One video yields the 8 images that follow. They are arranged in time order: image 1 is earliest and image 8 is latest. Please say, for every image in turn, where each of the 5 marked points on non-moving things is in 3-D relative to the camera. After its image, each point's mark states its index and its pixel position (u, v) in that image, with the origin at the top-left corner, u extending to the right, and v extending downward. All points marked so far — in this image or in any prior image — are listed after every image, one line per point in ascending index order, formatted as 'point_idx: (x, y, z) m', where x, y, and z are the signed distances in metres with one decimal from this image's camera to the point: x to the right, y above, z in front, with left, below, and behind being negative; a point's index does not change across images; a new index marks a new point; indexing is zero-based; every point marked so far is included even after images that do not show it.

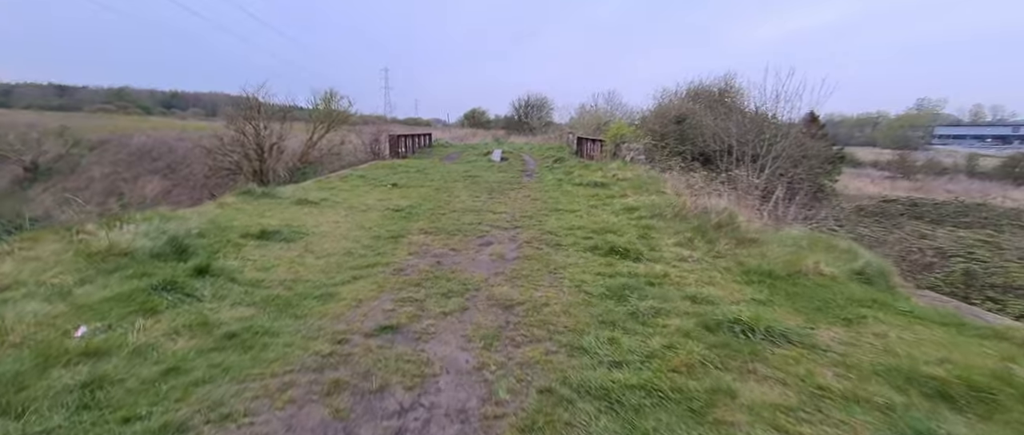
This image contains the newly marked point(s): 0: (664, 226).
0: (+2.2, -0.2, +6.6) m
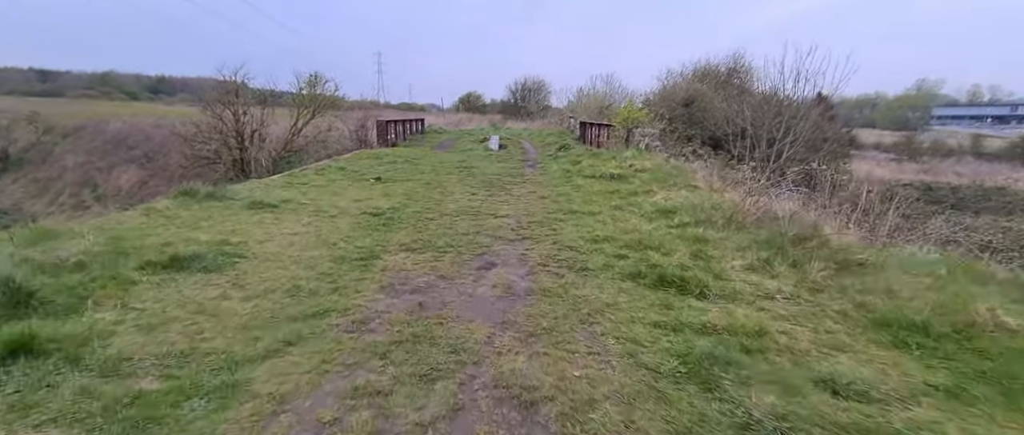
0: (+2.3, -0.3, +5.0) m
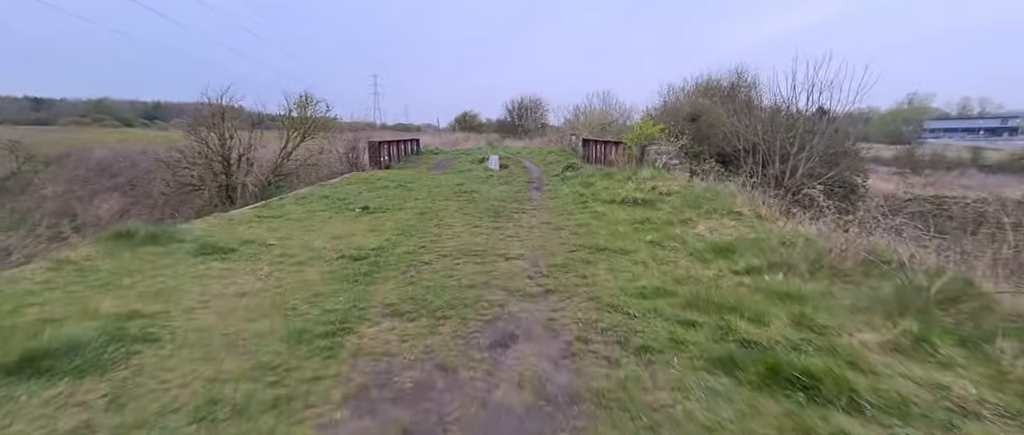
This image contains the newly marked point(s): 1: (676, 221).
0: (+2.5, -0.6, +3.7) m
1: (+2.5, -0.1, +6.9) m
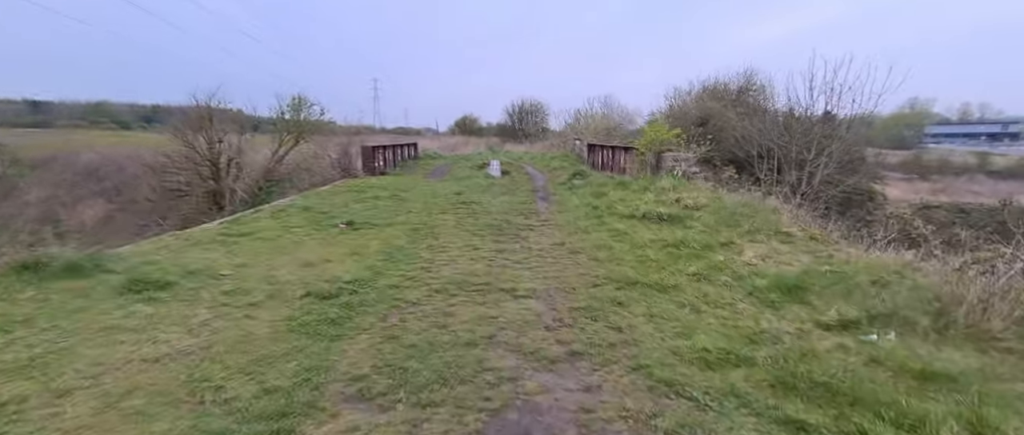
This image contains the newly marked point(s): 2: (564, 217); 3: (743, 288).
0: (+2.6, -0.9, +2.5) m
1: (+2.6, -0.3, +5.8) m
2: (+1.0, 0.0, +8.7) m
3: (+2.2, -0.7, +4.2) m
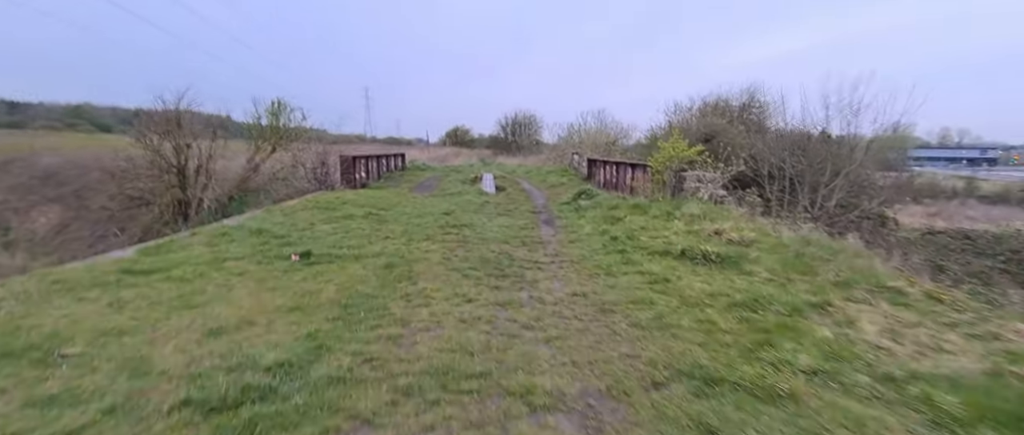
0: (+2.8, -1.3, +0.8) m
1: (+2.7, -0.8, +4.1) m
2: (+1.0, -0.5, +7.0) m
3: (+2.3, -1.1, +2.6) m
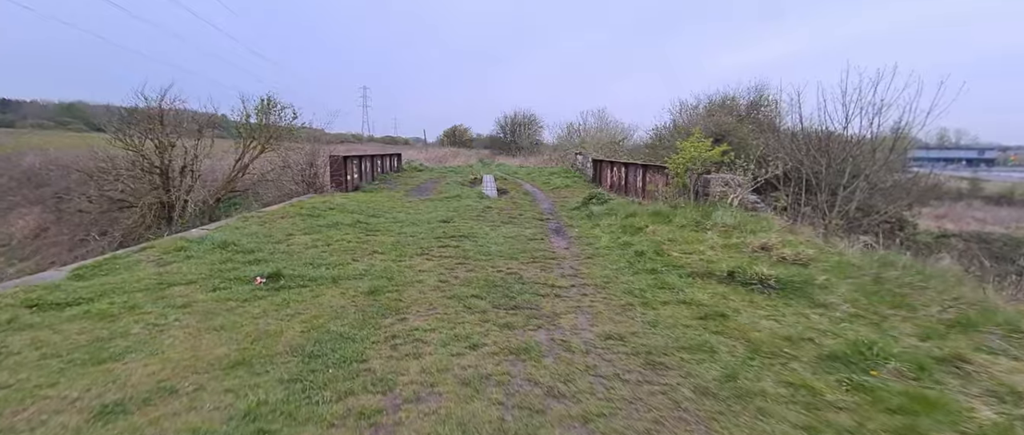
0: (+2.9, -1.4, -0.3) m
1: (+2.8, -1.0, +3.0) m
2: (+1.1, -0.7, +5.9) m
3: (+2.4, -1.2, +1.5) m
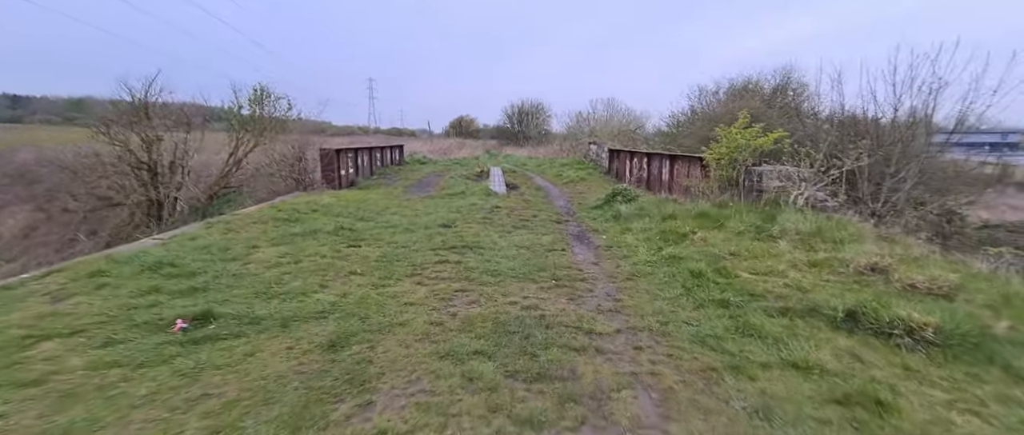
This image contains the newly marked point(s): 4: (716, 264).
0: (+3.0, -1.7, -1.8) m
1: (+2.9, -1.1, +1.4) m
2: (+1.3, -0.8, +4.3) m
3: (+2.5, -1.4, -0.1) m
4: (+2.4, -0.5, +5.3) m
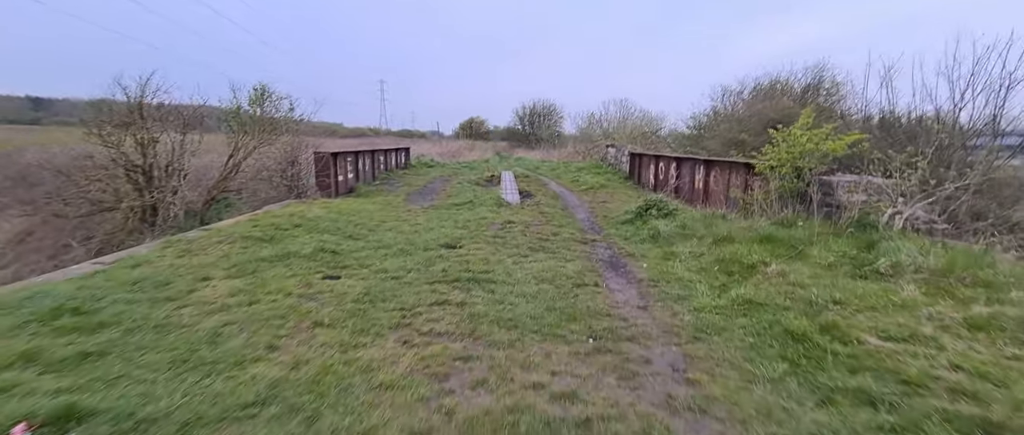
0: (+3.0, -1.9, -3.3) m
1: (+3.0, -1.4, -0.1) m
2: (+1.5, -1.1, +2.9) m
3: (+2.6, -1.7, -1.6) m
4: (+2.6, -0.8, +3.8) m
